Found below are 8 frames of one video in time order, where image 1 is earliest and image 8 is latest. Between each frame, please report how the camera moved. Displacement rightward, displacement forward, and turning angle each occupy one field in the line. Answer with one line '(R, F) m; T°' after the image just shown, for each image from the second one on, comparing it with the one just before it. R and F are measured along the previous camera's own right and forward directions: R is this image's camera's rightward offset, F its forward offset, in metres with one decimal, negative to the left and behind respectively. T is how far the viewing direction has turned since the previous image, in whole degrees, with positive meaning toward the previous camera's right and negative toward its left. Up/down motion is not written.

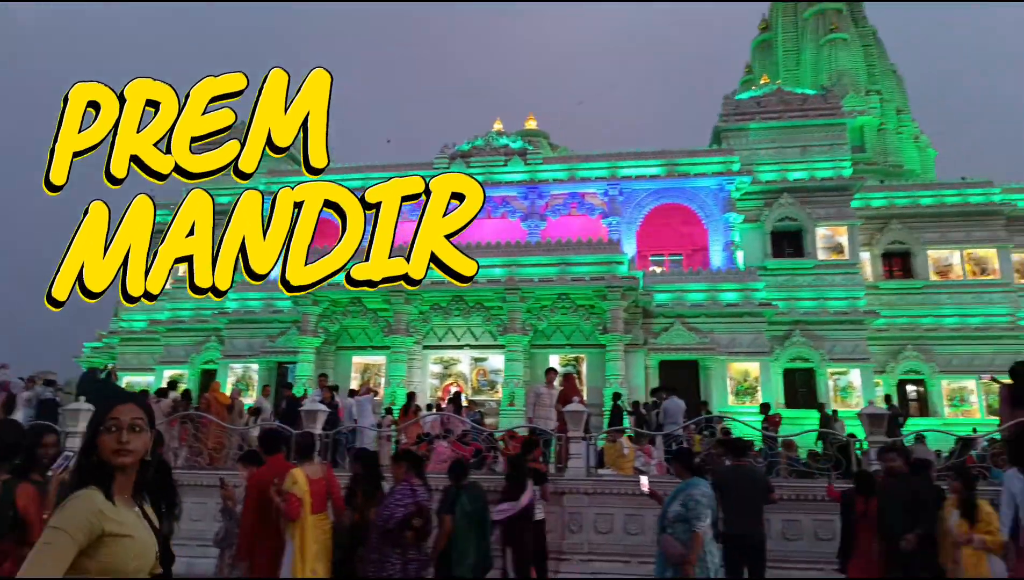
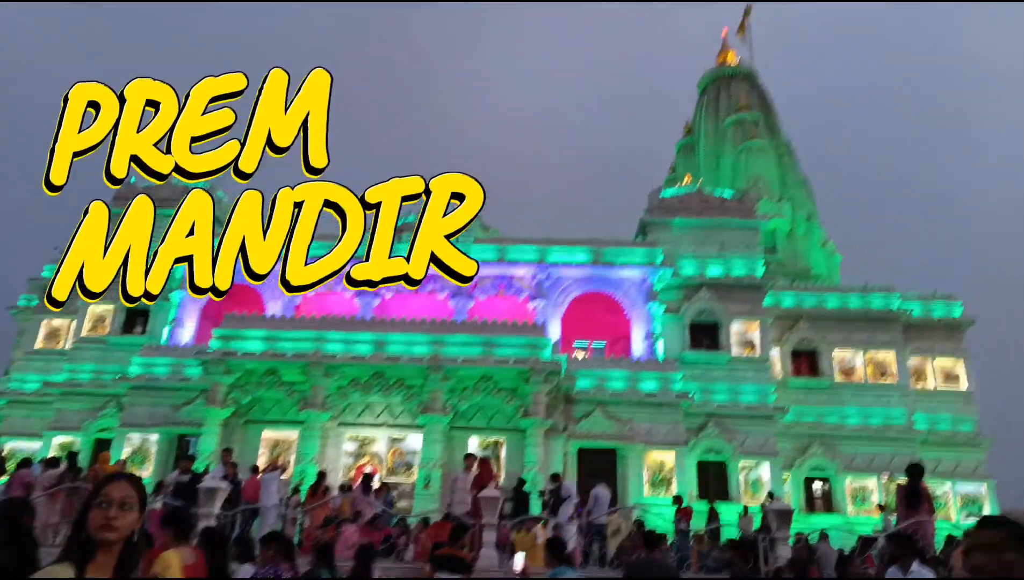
(-5.7, -2.4) m; +27°
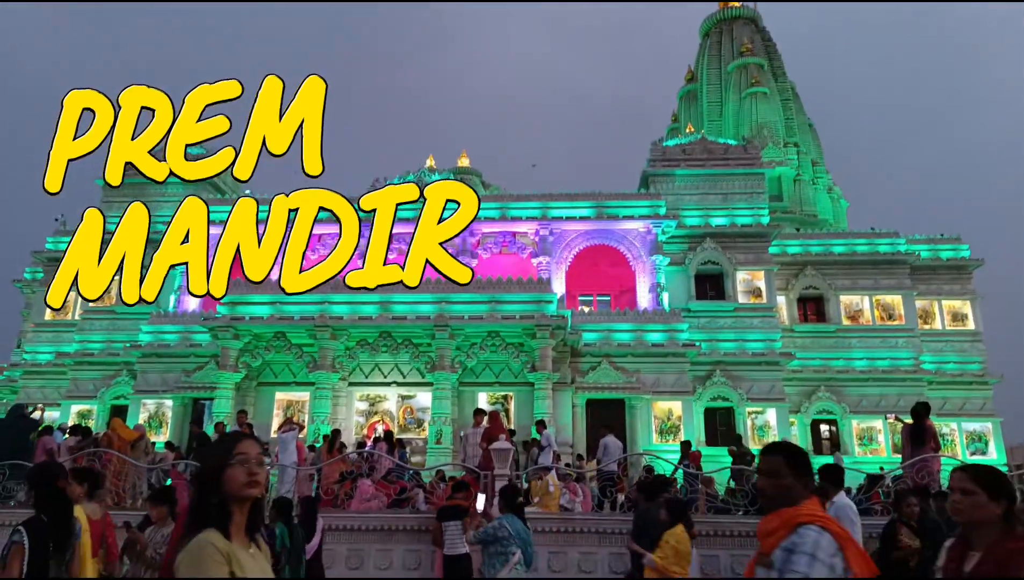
(0.0, 0.0) m; 0°
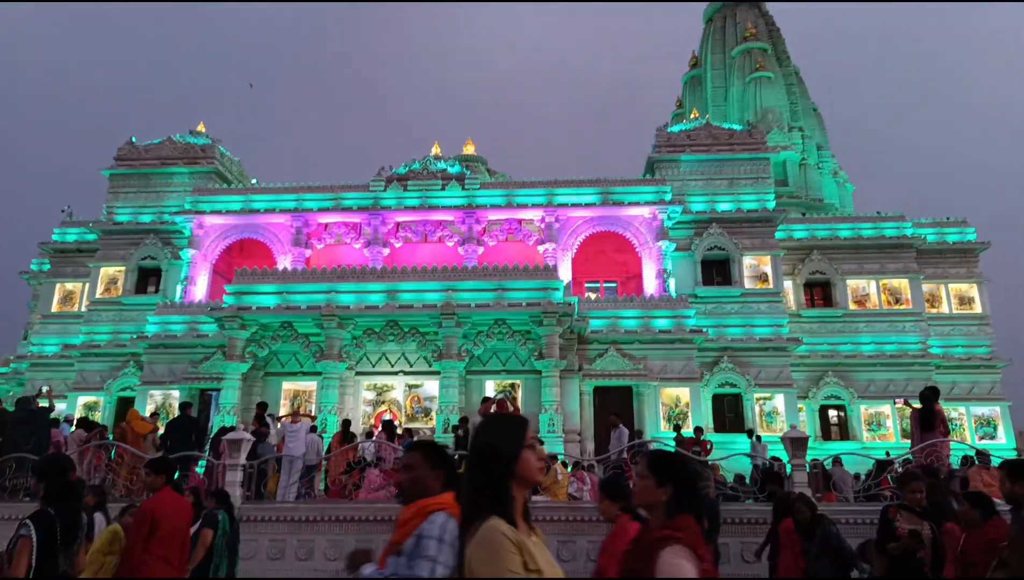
(-0.1, 0.0) m; 0°
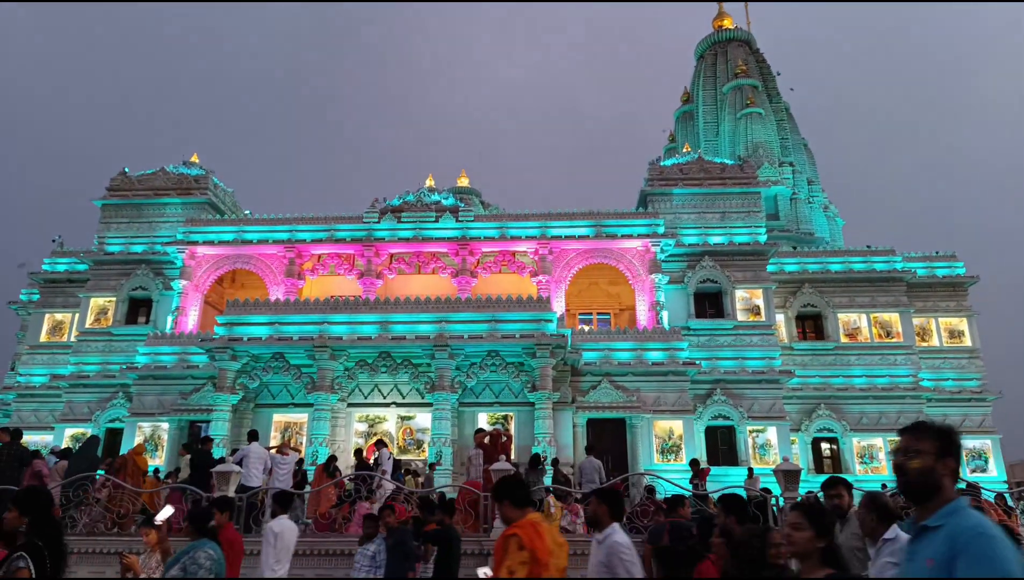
(0.0, 0.0) m; +1°
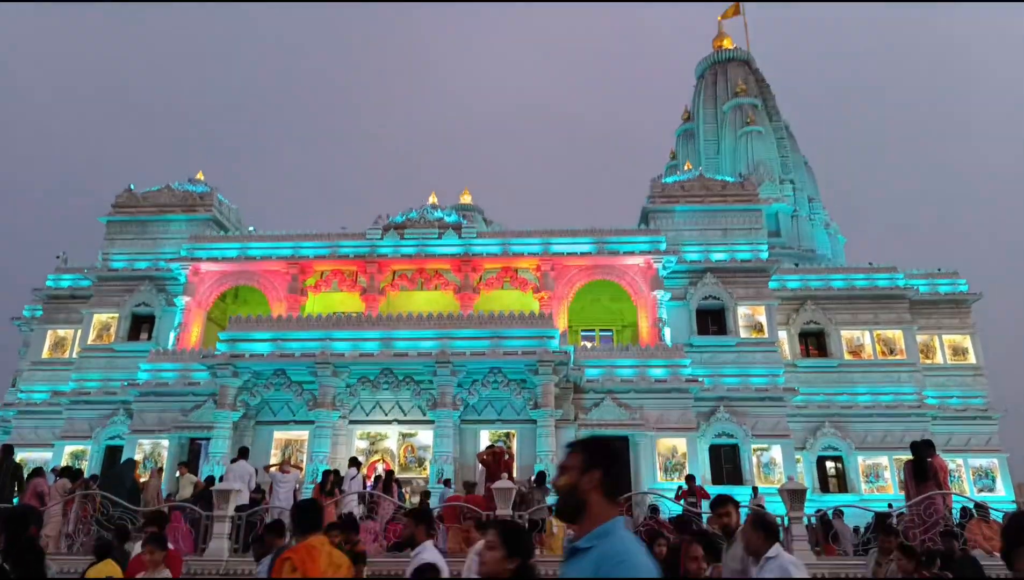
(0.0, 0.0) m; 0°
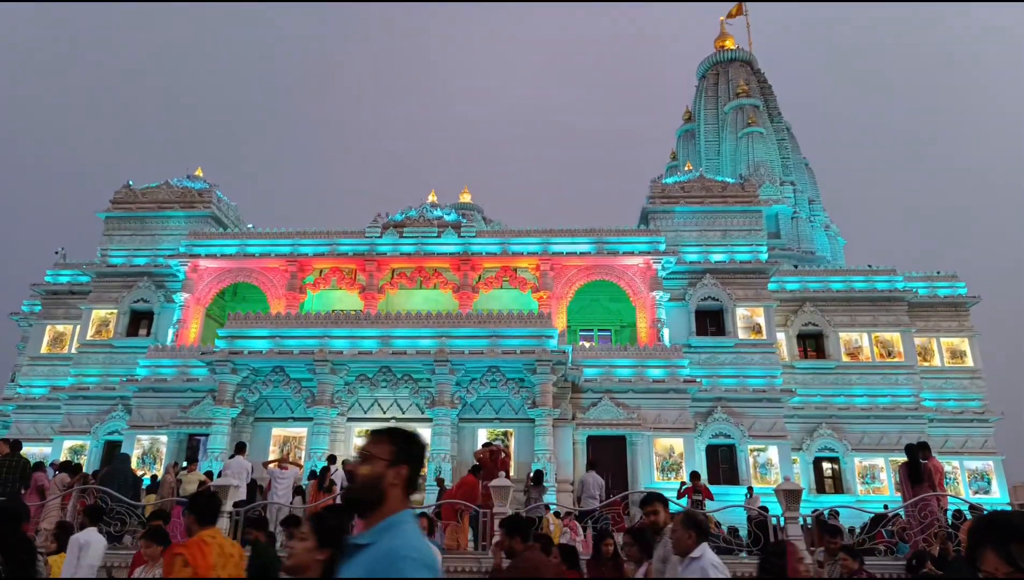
(0.0, 0.0) m; 0°
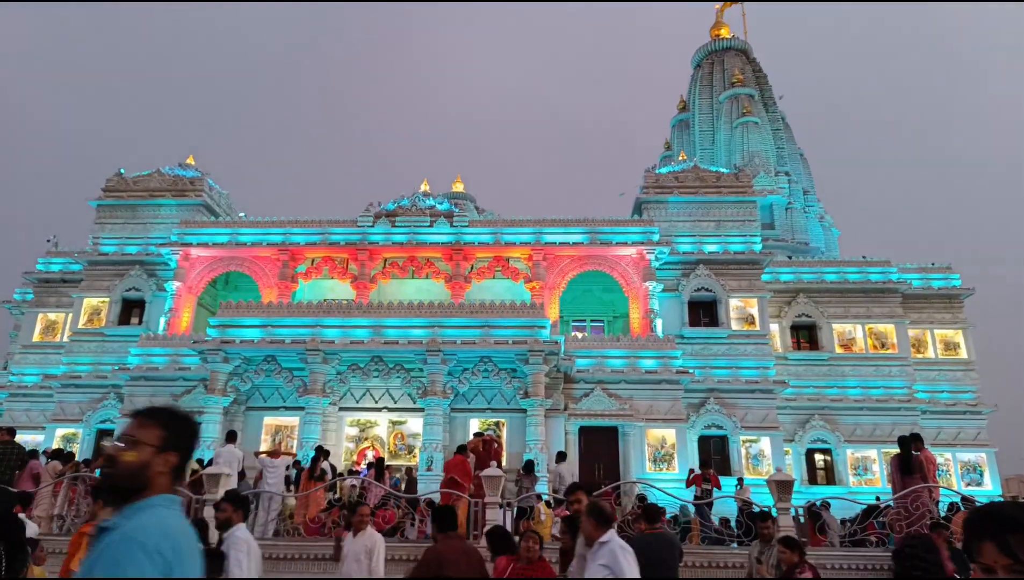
(+0.1, +0.1) m; 0°
